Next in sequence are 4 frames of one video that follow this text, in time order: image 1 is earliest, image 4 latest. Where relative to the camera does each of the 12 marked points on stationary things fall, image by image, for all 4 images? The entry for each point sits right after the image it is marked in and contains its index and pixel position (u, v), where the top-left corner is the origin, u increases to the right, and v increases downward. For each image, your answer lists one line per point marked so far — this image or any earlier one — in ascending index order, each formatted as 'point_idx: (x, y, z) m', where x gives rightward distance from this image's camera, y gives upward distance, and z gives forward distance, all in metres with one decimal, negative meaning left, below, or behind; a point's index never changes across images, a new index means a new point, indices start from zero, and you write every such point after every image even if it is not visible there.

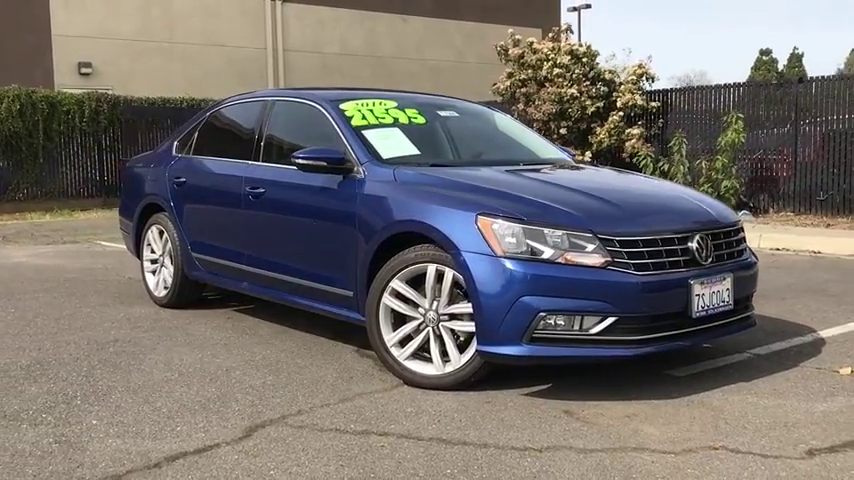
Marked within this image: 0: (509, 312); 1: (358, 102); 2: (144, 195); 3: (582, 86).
0: (+0.4, -0.3, +4.1) m
1: (-0.4, +0.9, +5.5) m
2: (-2.3, +0.4, +7.0) m
3: (+2.7, +2.6, +15.0) m
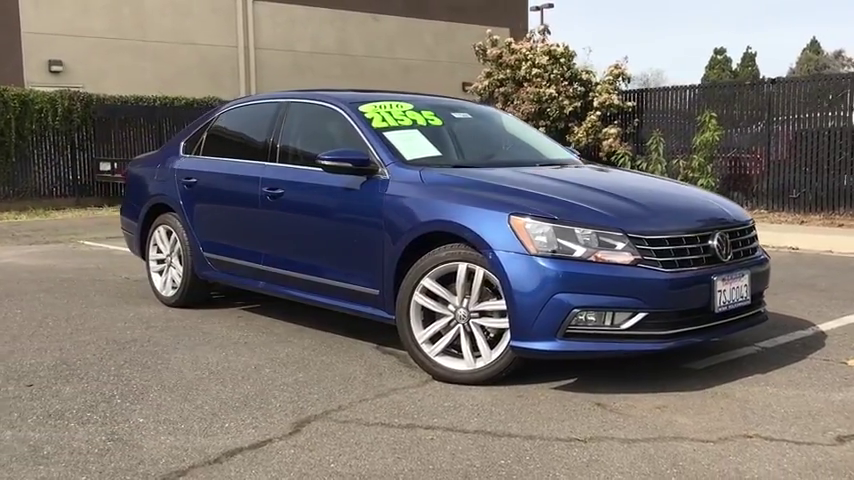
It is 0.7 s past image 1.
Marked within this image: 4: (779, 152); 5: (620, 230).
0: (+0.6, -0.3, +4.2) m
1: (-0.3, +0.9, +5.6) m
2: (-2.2, +0.3, +7.0) m
3: (+2.3, +2.7, +15.2) m
4: (+5.4, +1.3, +13.4) m
5: (+0.9, 0.0, +4.3) m
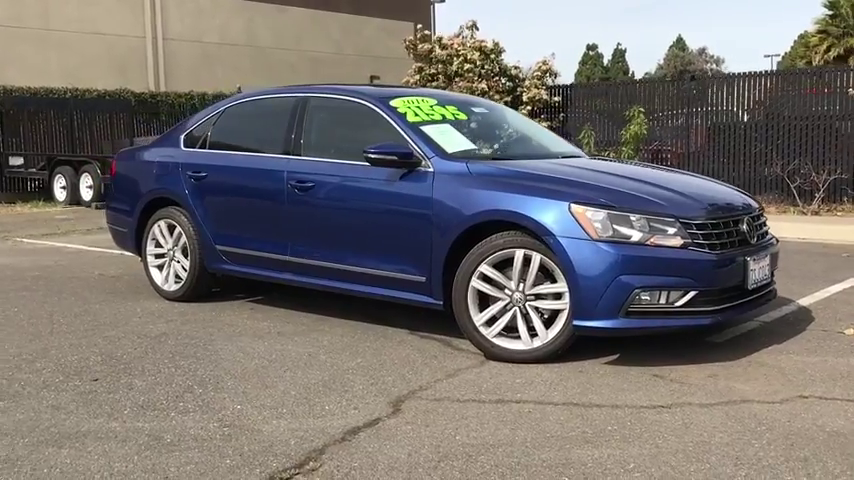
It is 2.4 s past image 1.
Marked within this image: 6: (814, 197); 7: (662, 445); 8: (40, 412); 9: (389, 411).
0: (+0.9, -0.3, +4.6) m
1: (-0.1, +0.9, +5.8) m
2: (-2.2, +0.4, +7.0) m
3: (+1.1, +2.8, +15.7) m
4: (+4.4, +1.6, +14.4) m
5: (+1.3, +0.1, +4.7) m
6: (+5.8, +0.6, +13.2) m
7: (+1.0, -0.8, +3.5) m
8: (-1.8, -0.8, +4.0) m
9: (-0.2, -0.8, +4.0) m
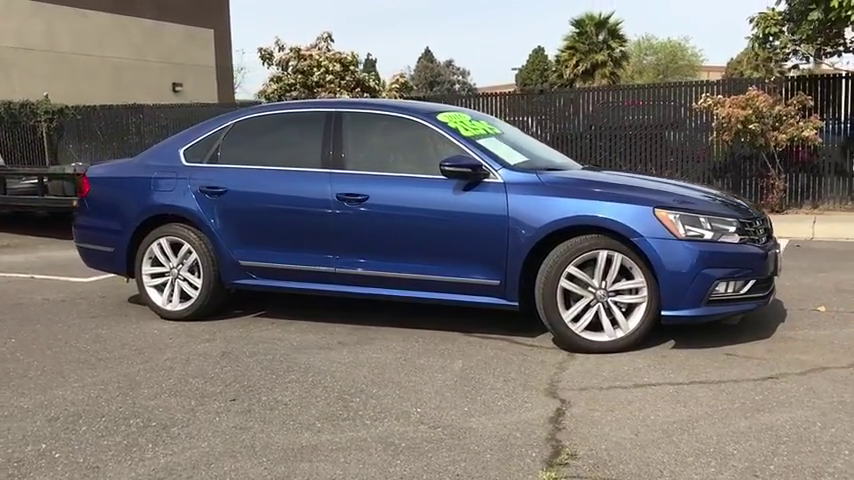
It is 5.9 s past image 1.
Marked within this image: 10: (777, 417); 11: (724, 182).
0: (+1.6, -0.3, +5.2) m
1: (+0.1, +0.9, +6.2) m
2: (-2.2, +0.2, +6.7) m
3: (-1.4, +2.7, +16.0) m
4: (+2.2, +1.5, +15.6) m
5: (+1.9, +0.1, +5.4) m
6: (+3.9, +0.7, +14.9) m
7: (+1.9, -0.8, +4.3) m
8: (-0.9, -0.9, +4.0) m
9: (+0.7, -0.8, +4.4) m
10: (+1.6, -0.8, +4.1) m
11: (+4.8, +0.9, +14.2) m
